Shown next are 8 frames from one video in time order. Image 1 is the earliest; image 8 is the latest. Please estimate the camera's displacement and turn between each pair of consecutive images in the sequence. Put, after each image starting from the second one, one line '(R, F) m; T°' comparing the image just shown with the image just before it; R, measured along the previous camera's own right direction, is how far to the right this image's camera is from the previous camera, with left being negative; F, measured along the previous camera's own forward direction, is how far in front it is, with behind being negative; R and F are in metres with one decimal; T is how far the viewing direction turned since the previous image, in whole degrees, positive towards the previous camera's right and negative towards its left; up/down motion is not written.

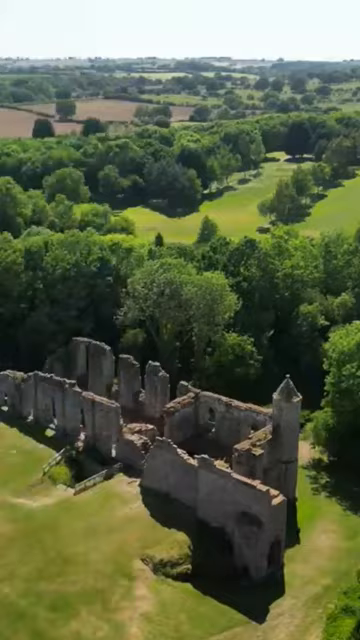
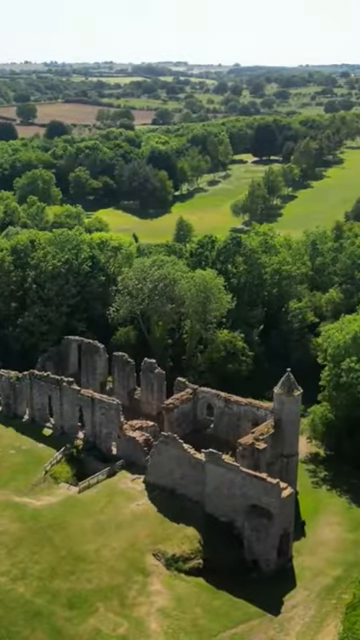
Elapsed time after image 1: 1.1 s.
(-2.4, +0.2) m; +3°
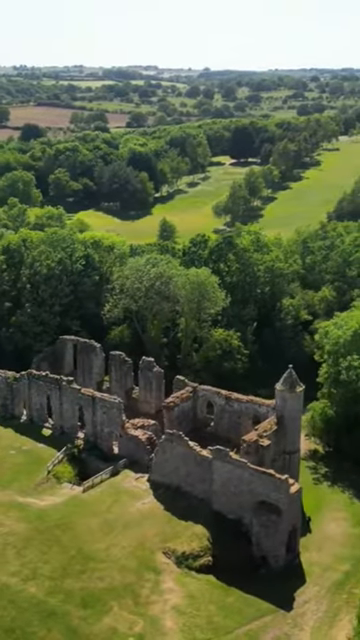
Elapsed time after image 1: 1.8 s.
(-1.7, +0.3) m; +2°
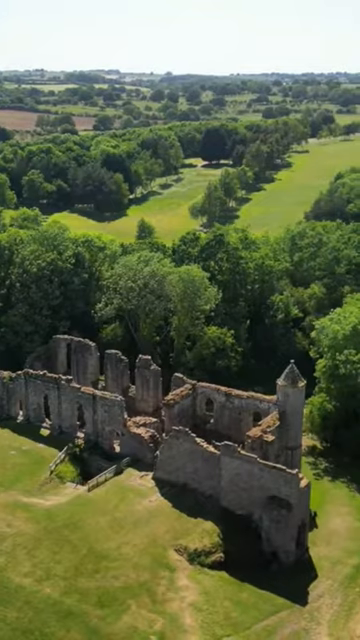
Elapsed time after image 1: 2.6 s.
(-2.2, +0.4) m; +3°
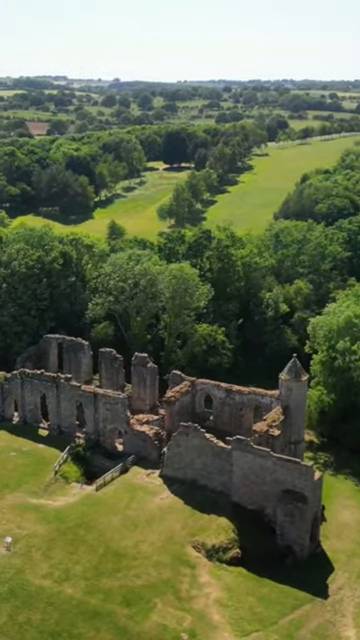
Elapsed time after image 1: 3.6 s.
(-2.9, +0.7) m; +4°
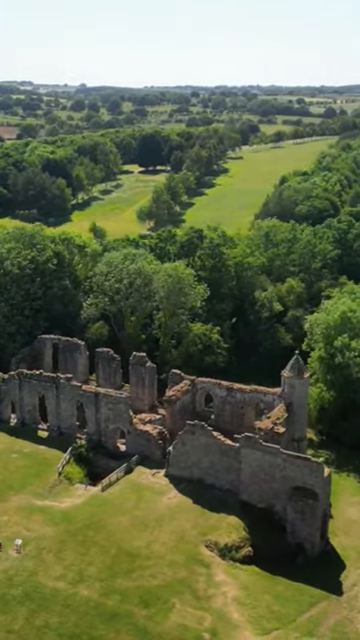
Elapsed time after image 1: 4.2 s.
(-1.9, +0.6) m; +2°
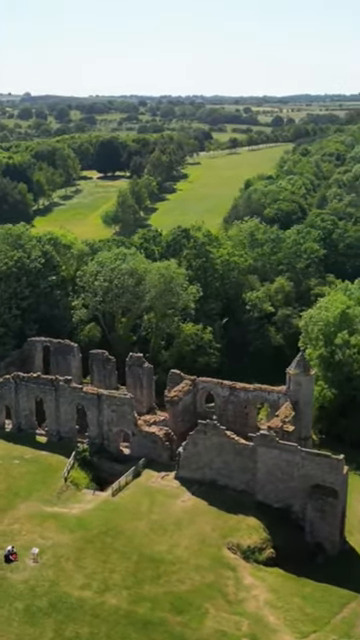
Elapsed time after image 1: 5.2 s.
(-3.1, +1.4) m; +4°
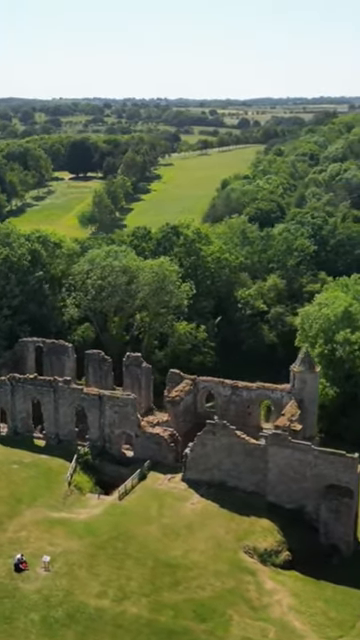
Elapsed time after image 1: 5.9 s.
(-2.0, +1.3) m; +3°
